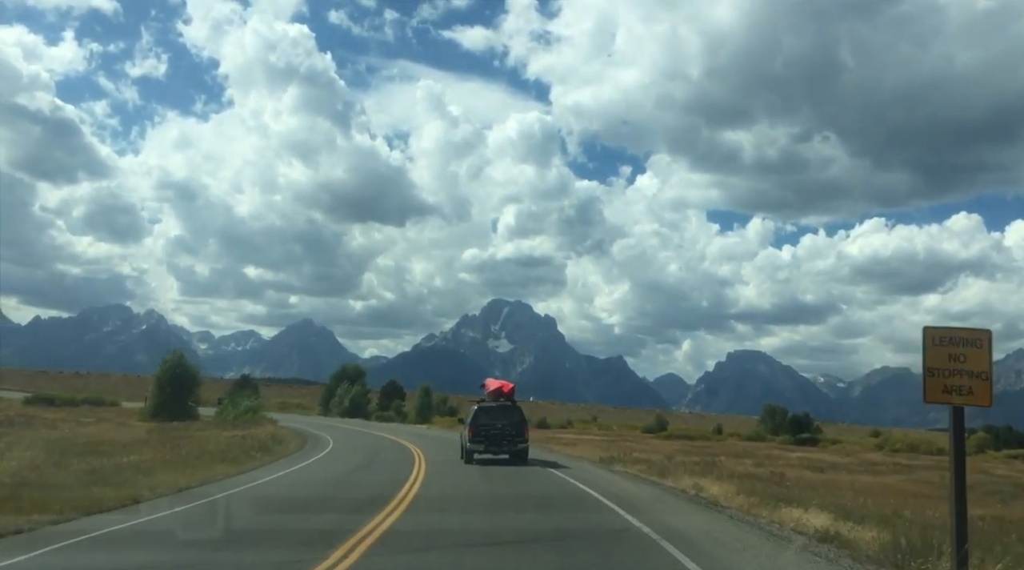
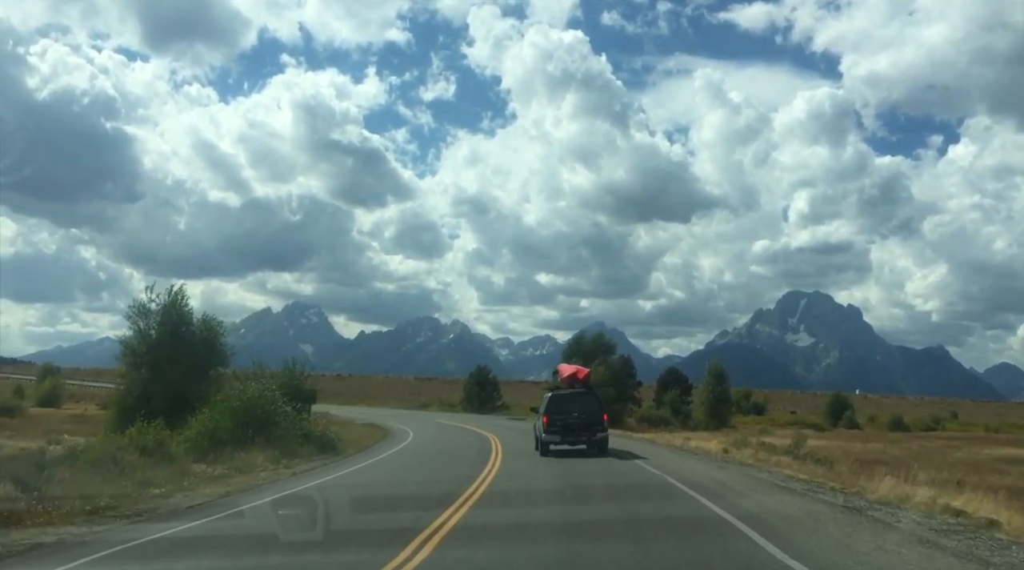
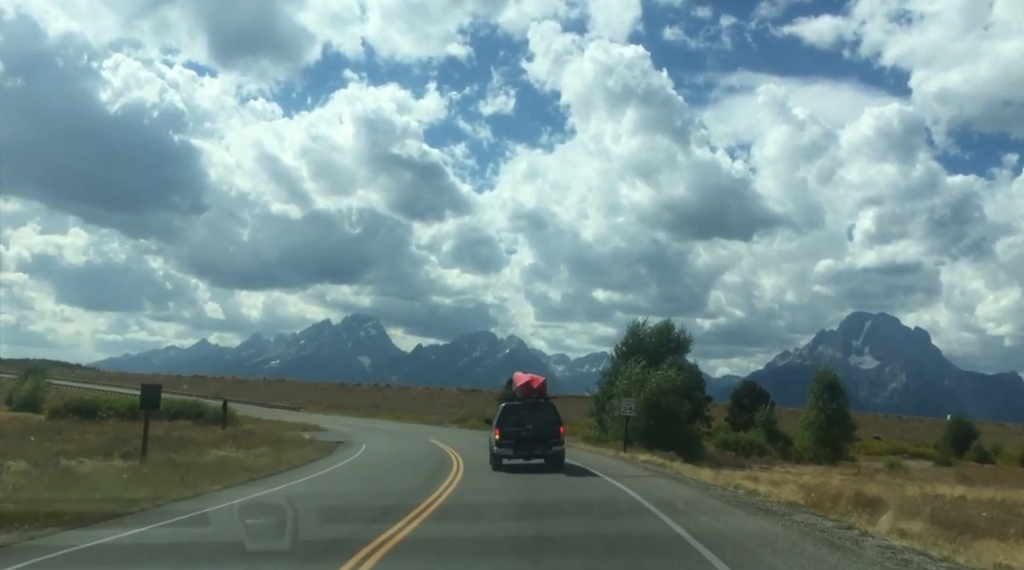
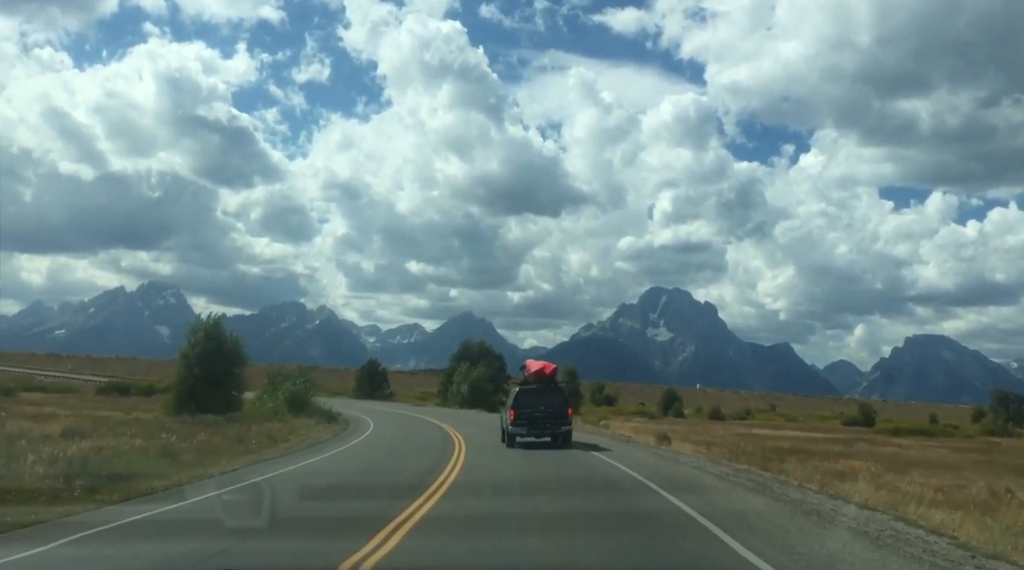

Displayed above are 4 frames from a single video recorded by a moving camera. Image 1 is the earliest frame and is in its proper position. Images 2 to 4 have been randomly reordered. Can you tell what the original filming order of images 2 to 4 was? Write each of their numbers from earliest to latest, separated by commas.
4, 2, 3
